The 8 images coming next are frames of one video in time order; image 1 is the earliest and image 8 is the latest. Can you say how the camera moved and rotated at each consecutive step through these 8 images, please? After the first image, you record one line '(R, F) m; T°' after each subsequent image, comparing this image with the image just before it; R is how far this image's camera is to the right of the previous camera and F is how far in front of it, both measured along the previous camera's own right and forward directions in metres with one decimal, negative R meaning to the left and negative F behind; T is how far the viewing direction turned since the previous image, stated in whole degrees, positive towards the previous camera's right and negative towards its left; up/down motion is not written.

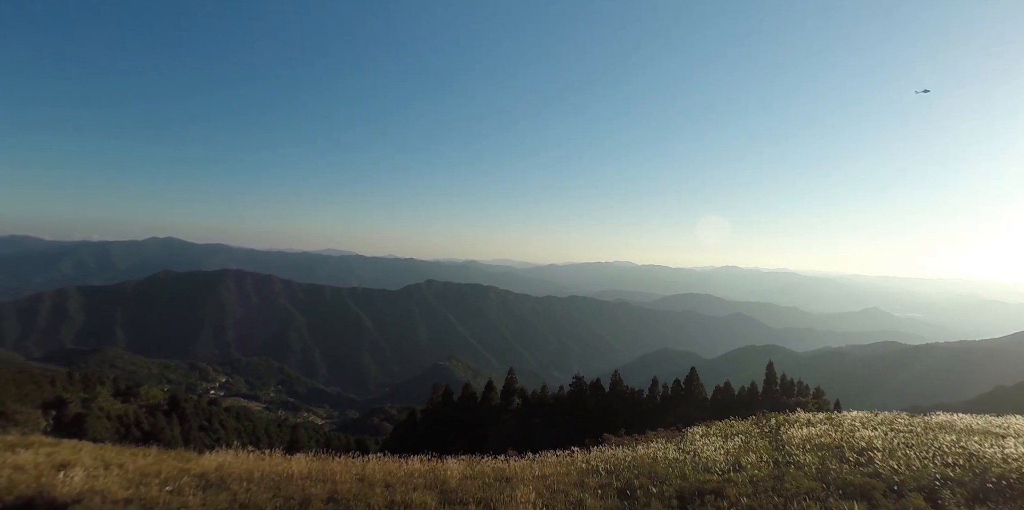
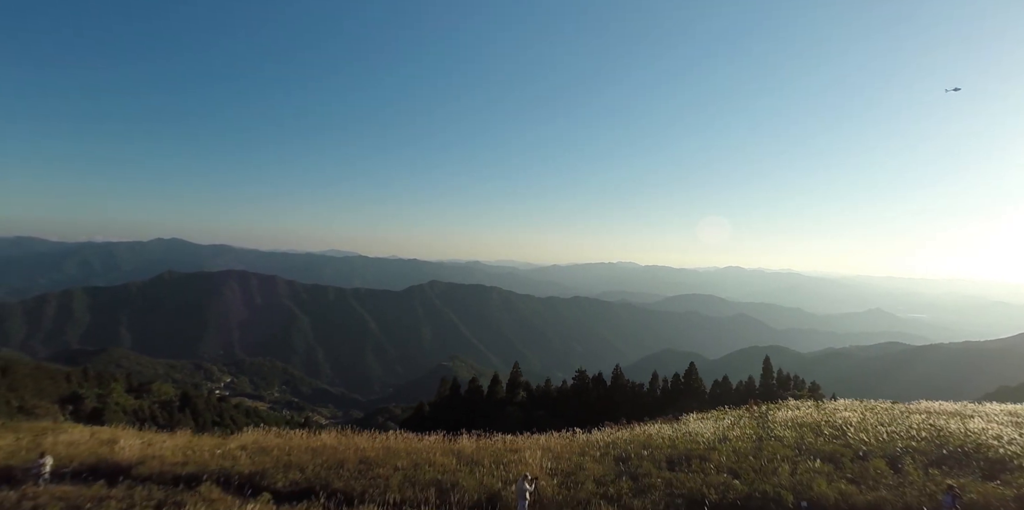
(-0.1, -1.0) m; 0°
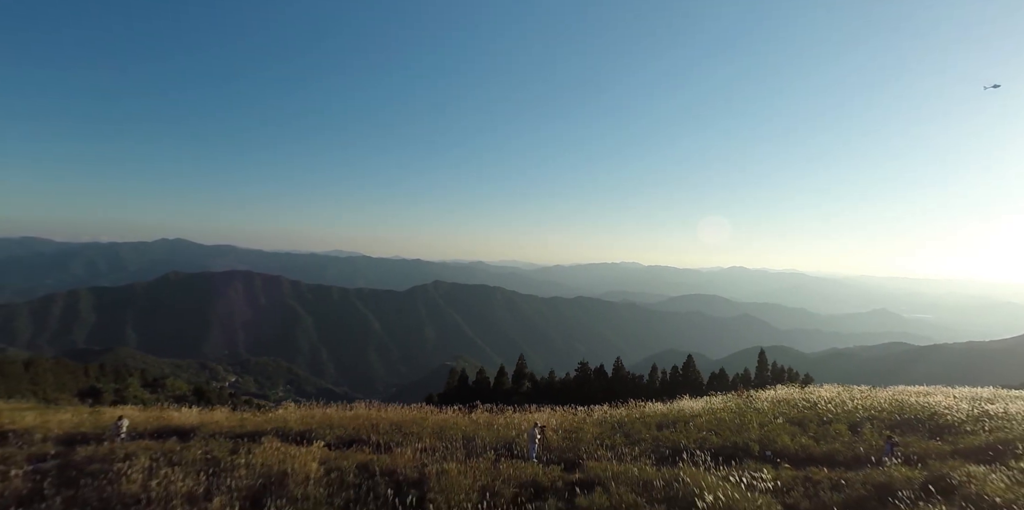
(-0.1, -1.4) m; 0°
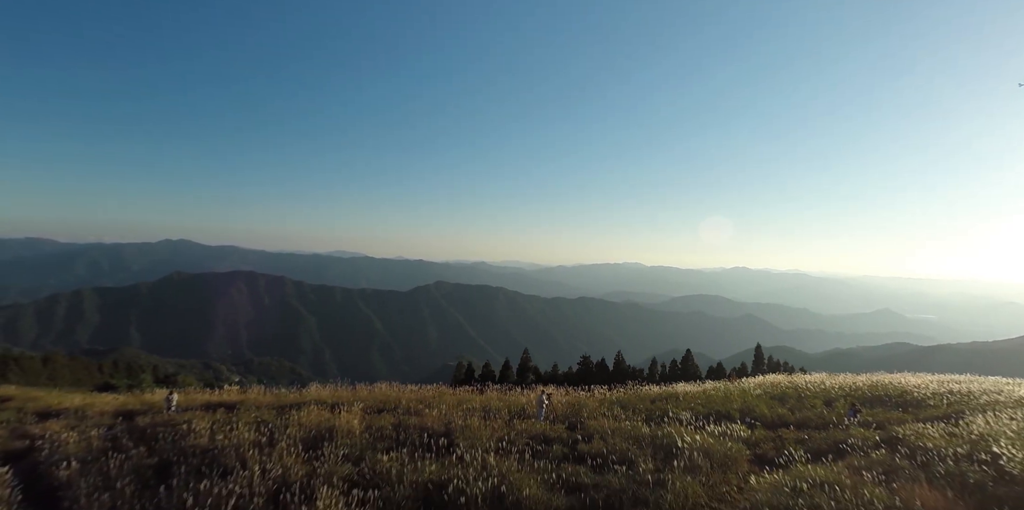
(-0.1, -1.2) m; 0°
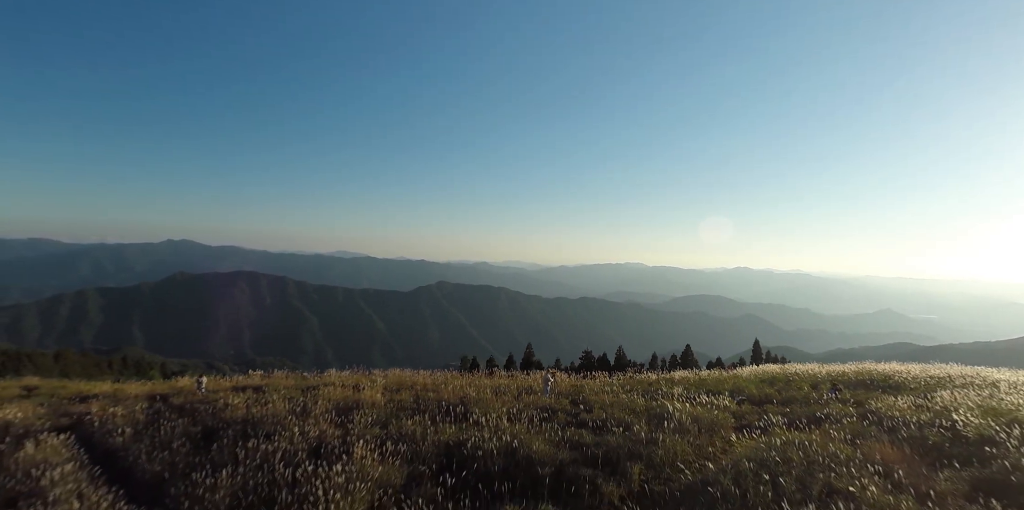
(-0.1, -0.8) m; 0°
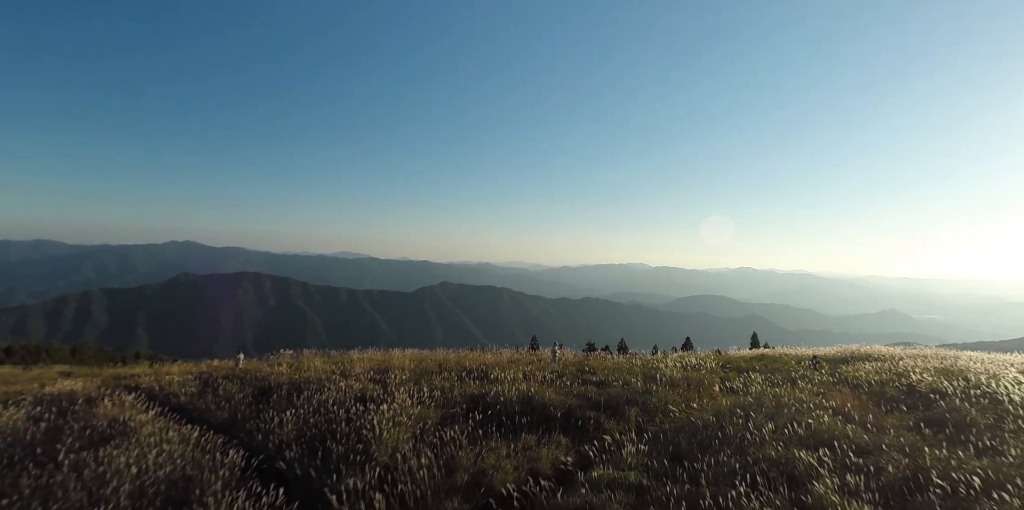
(-0.2, -1.1) m; 0°
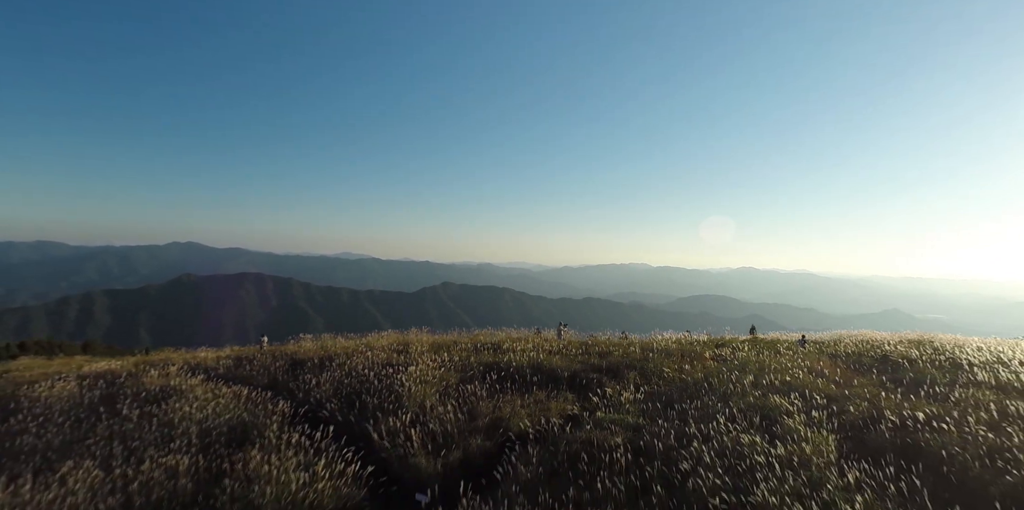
(-0.1, -0.9) m; 0°
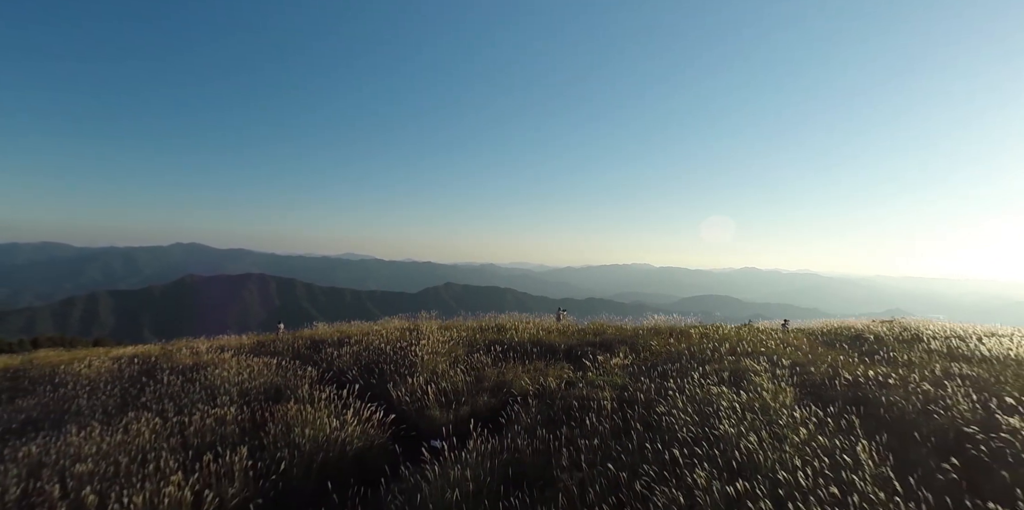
(0.0, -0.8) m; 0°
